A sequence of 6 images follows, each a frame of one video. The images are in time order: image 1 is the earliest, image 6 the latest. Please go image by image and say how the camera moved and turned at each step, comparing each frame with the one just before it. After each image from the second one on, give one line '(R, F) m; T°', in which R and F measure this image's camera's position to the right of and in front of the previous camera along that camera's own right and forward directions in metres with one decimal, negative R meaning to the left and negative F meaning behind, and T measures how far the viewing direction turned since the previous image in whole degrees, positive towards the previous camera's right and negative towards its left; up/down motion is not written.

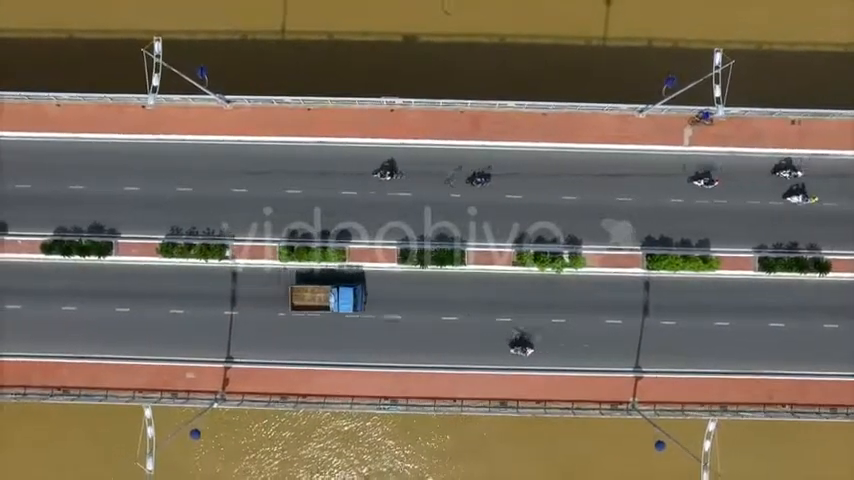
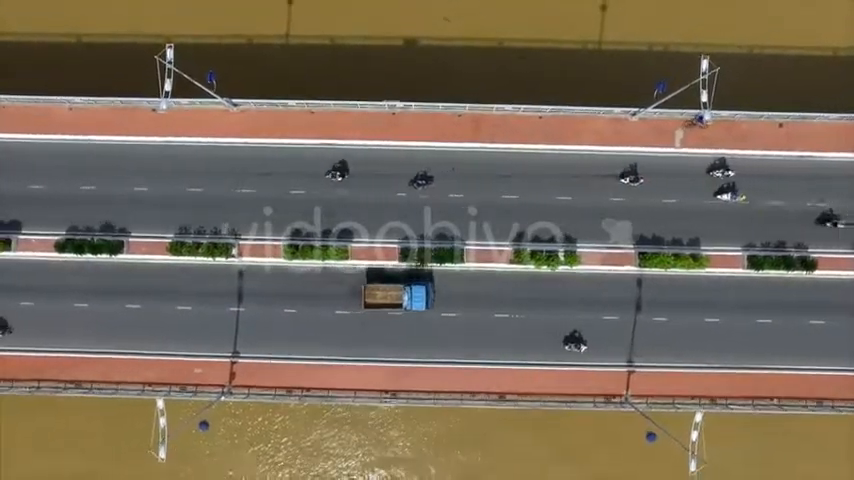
(-7.6, -1.5) m; 0°
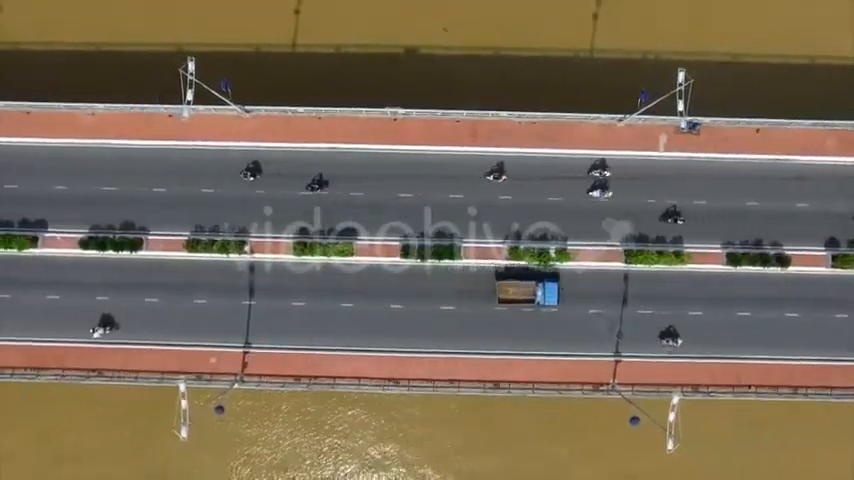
(0.0, -3.1) m; 0°
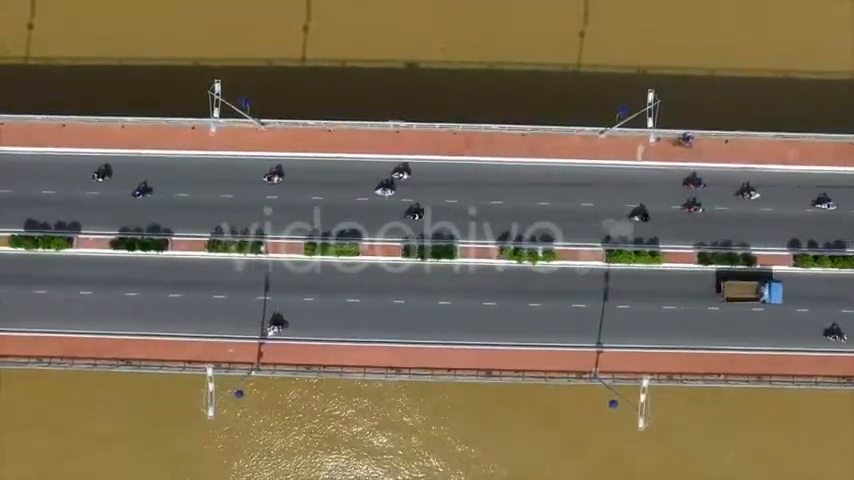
(+0.1, -4.8) m; 0°
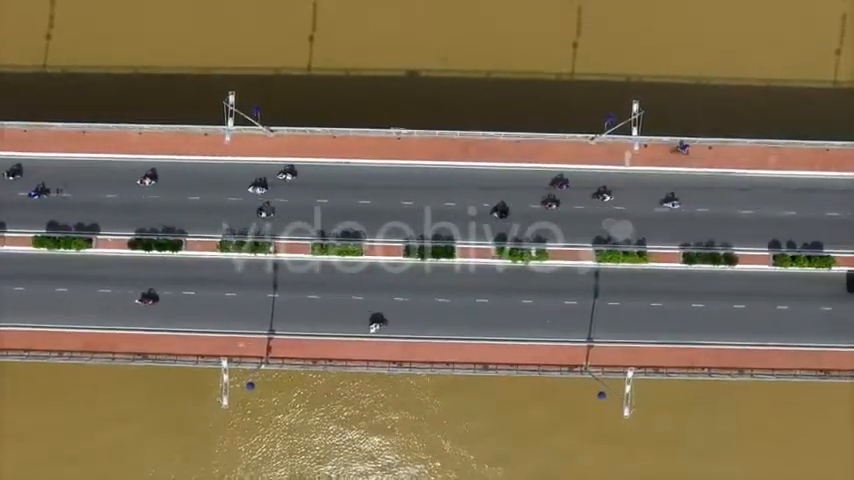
(0.0, -3.1) m; 0°
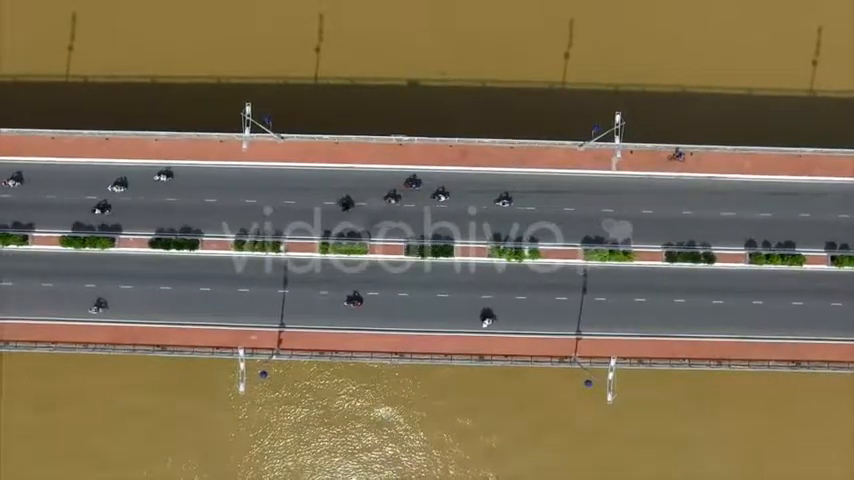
(0.0, -4.1) m; 0°
